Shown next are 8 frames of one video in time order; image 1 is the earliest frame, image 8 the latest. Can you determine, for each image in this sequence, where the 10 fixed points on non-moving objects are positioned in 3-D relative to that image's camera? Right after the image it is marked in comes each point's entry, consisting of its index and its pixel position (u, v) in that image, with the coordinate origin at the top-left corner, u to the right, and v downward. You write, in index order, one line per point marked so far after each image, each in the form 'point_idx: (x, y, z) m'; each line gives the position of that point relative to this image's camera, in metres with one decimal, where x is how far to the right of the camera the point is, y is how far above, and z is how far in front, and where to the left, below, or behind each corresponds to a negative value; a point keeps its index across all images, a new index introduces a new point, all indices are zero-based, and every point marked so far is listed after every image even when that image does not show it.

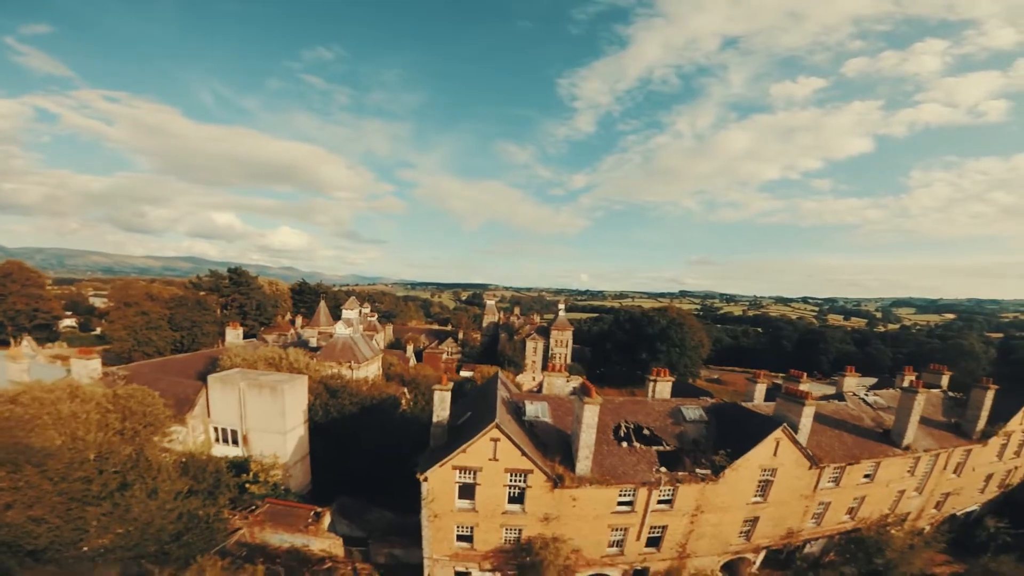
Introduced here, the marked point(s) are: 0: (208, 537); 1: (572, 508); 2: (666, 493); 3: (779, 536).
0: (-11.6, -10.0, +16.5) m
1: (+2.2, -7.7, +15.6) m
2: (+5.6, -7.4, +16.0) m
3: (+11.0, -10.4, +17.8) m
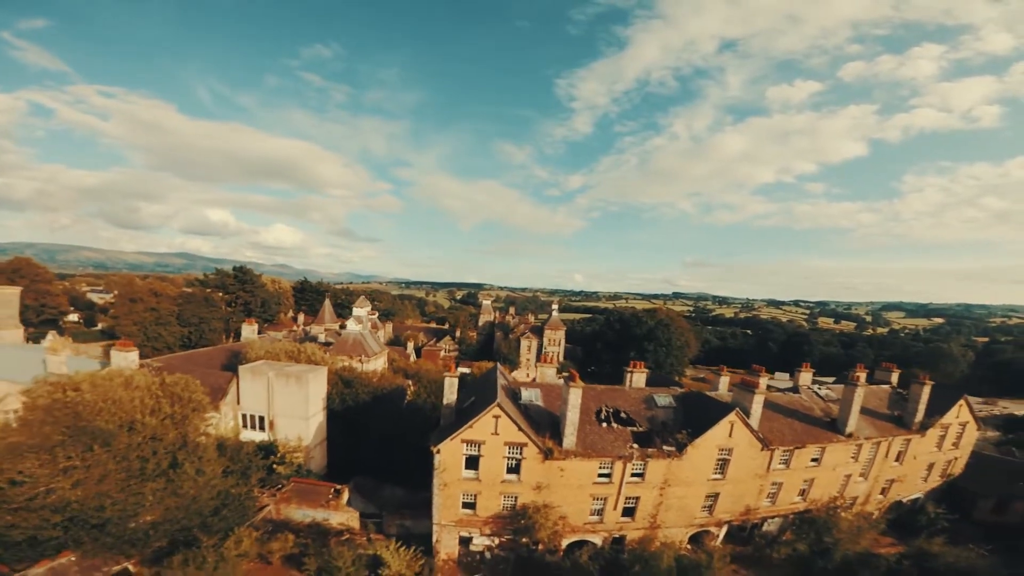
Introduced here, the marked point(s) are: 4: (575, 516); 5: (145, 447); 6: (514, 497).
0: (-11.8, -10.1, +19.0) m
1: (+2.1, -7.9, +18.4) m
2: (+5.4, -7.7, +18.7) m
3: (+10.8, -10.8, +20.7) m
4: (+2.7, -9.8, +18.8) m
5: (-14.5, -6.5, +17.0) m
6: (+0.1, -8.9, +18.5) m
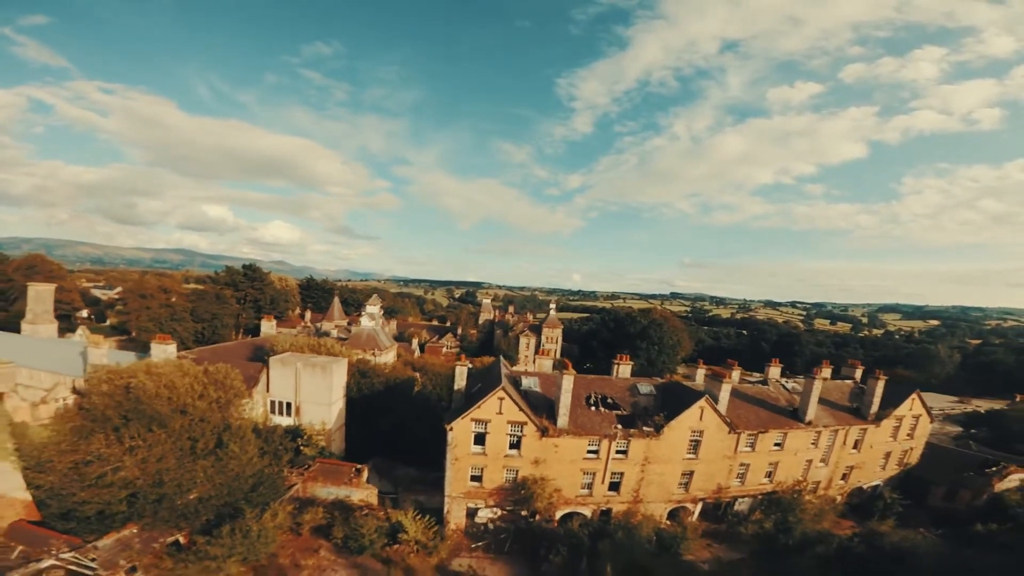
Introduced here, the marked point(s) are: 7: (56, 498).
0: (-11.7, -10.1, +21.7) m
1: (+2.1, -8.1, +21.1) m
2: (+5.5, -7.8, +21.5) m
3: (+10.8, -10.9, +23.5) m
4: (+2.8, -10.0, +21.6) m
5: (-14.4, -6.5, +19.7) m
6: (+0.2, -9.0, +21.3) m
7: (-17.9, -8.9, +16.7) m
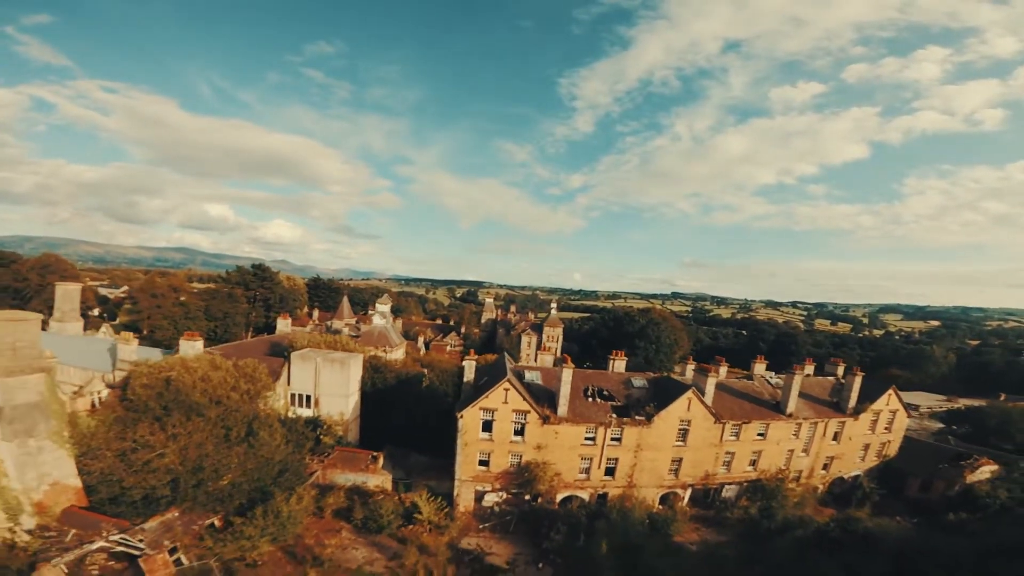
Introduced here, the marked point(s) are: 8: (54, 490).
0: (-11.5, -10.1, +23.7) m
1: (+2.3, -8.1, +23.1) m
2: (+5.7, -7.9, +23.5) m
3: (+11.0, -11.0, +25.5) m
4: (+3.0, -10.0, +23.6) m
5: (-14.2, -6.5, +21.7) m
6: (+0.4, -9.0, +23.3) m
7: (-17.7, -8.9, +18.7) m
8: (-19.2, -9.0, +17.7) m
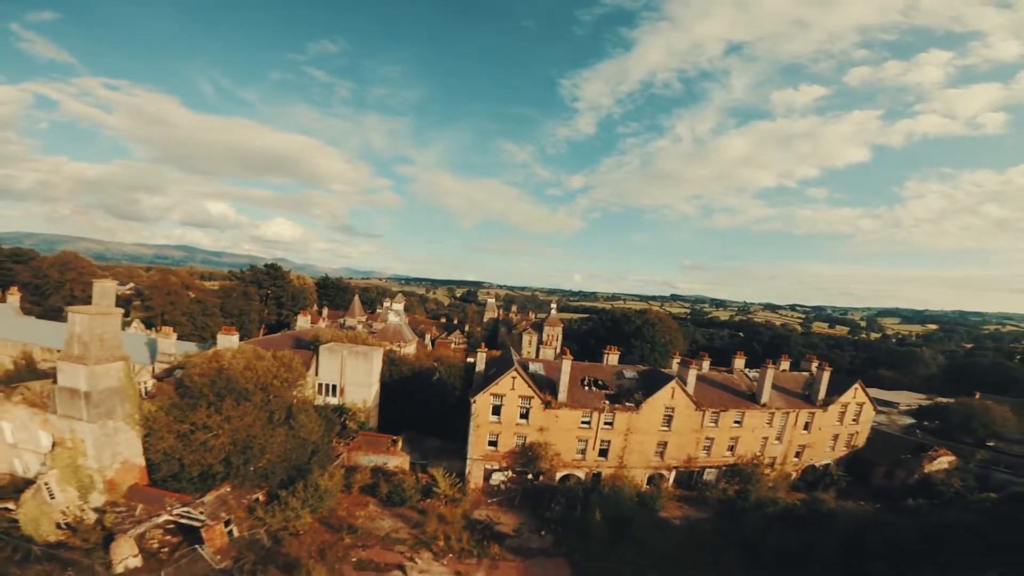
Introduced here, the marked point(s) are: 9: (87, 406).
0: (-11.2, -10.1, +26.9) m
1: (+2.7, -8.3, +26.3) m
2: (+6.0, -8.1, +26.7) m
3: (+11.3, -11.3, +28.7) m
4: (+3.3, -10.2, +26.8) m
5: (-13.8, -6.5, +24.9) m
6: (+0.7, -9.2, +26.4) m
7: (-17.4, -8.9, +21.9) m
8: (-18.8, -9.0, +20.8) m
9: (-18.8, -5.4, +19.4) m
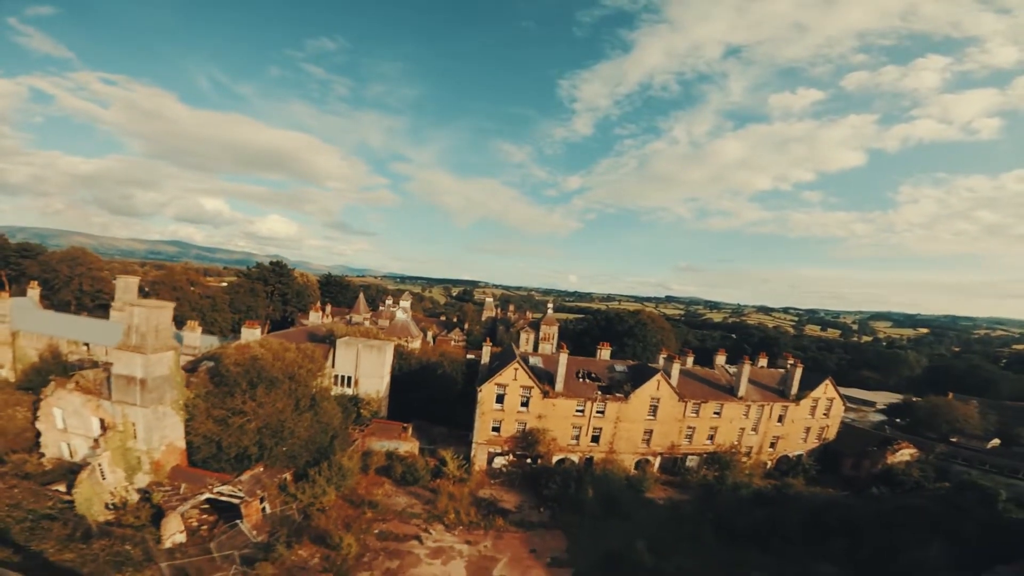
0: (-11.2, -10.1, +29.6) m
1: (+2.8, -8.4, +29.1) m
2: (+6.1, -8.2, +29.6) m
3: (+11.4, -11.5, +31.6) m
4: (+3.3, -10.3, +29.6) m
5: (-13.7, -6.4, +27.6) m
6: (+0.8, -9.2, +29.3) m
7: (-17.2, -8.7, +24.5) m
8: (-18.7, -8.8, +23.5) m
9: (-18.6, -5.2, +22.0) m
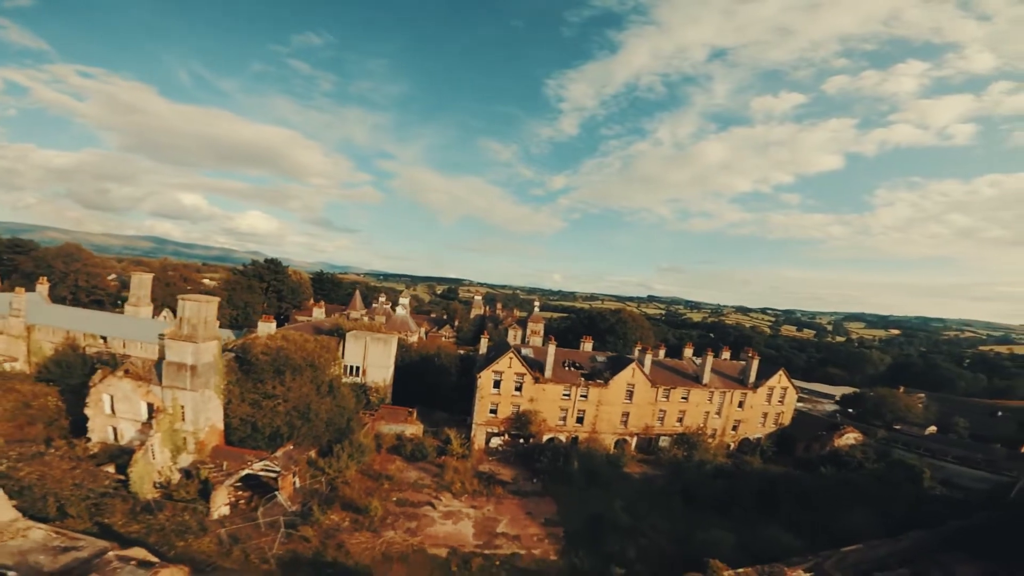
0: (-11.6, -10.0, +33.2) m
1: (+2.3, -8.4, +33.2) m
2: (+5.6, -8.2, +33.8) m
3: (+10.8, -11.5, +36.0) m
4: (+2.9, -10.3, +33.7) m
5: (-14.1, -6.3, +31.0) m
6: (+0.3, -9.2, +33.3) m
7: (-17.5, -8.6, +27.8) m
8: (-18.9, -8.7, +26.8) m
9: (-18.7, -5.1, +25.3) m
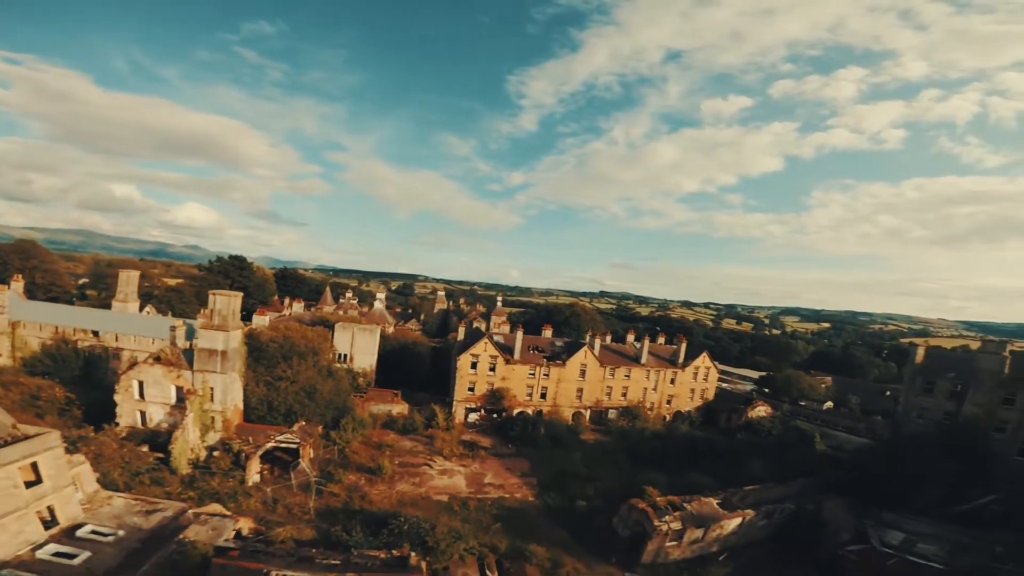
0: (-14.0, -9.7, +38.3) m
1: (-0.1, -8.1, +39.7) m
2: (+3.2, -8.0, +40.6) m
3: (+8.1, -11.2, +43.4) m
4: (+0.4, -10.0, +40.3) m
5: (-16.2, -6.1, +35.9) m
6: (-2.1, -9.0, +39.6) m
7: (-19.3, -8.4, +32.4) m
8: (-20.6, -8.5, +31.2) m
9: (-20.2, -5.0, +29.7) m
